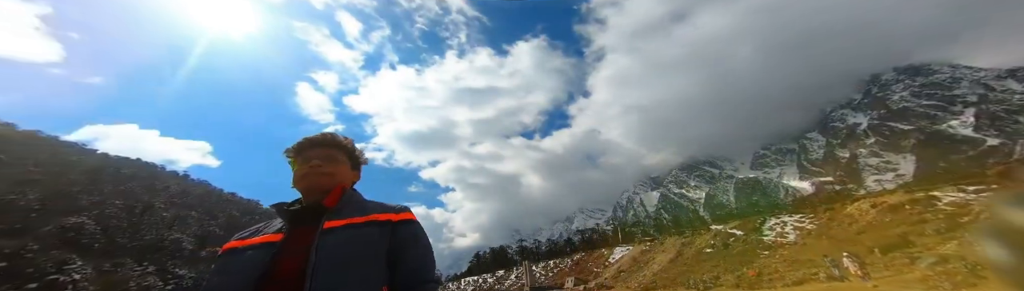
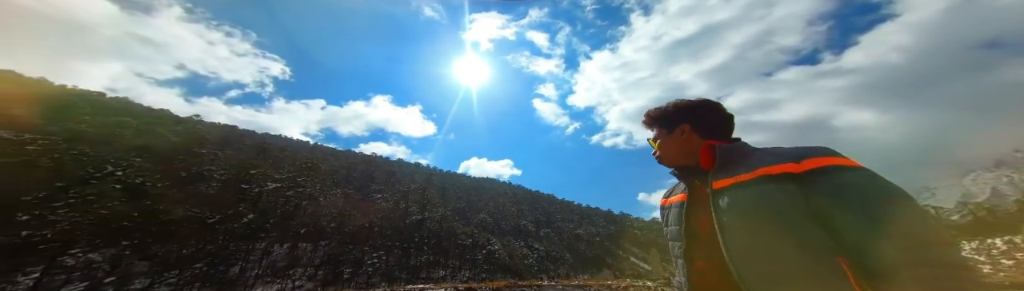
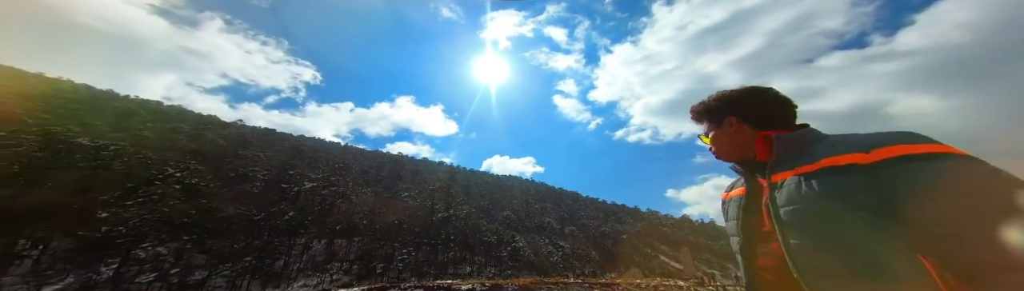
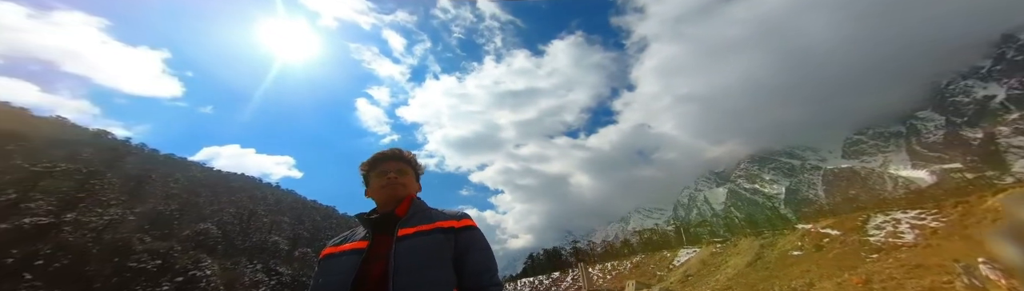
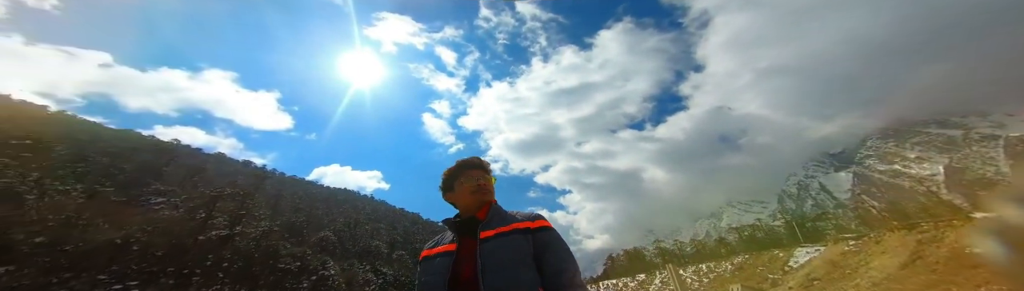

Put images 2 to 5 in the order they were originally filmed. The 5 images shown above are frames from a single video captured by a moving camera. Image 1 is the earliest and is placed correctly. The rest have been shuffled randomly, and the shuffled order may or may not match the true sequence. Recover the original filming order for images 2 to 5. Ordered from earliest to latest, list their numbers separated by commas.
4, 5, 2, 3
